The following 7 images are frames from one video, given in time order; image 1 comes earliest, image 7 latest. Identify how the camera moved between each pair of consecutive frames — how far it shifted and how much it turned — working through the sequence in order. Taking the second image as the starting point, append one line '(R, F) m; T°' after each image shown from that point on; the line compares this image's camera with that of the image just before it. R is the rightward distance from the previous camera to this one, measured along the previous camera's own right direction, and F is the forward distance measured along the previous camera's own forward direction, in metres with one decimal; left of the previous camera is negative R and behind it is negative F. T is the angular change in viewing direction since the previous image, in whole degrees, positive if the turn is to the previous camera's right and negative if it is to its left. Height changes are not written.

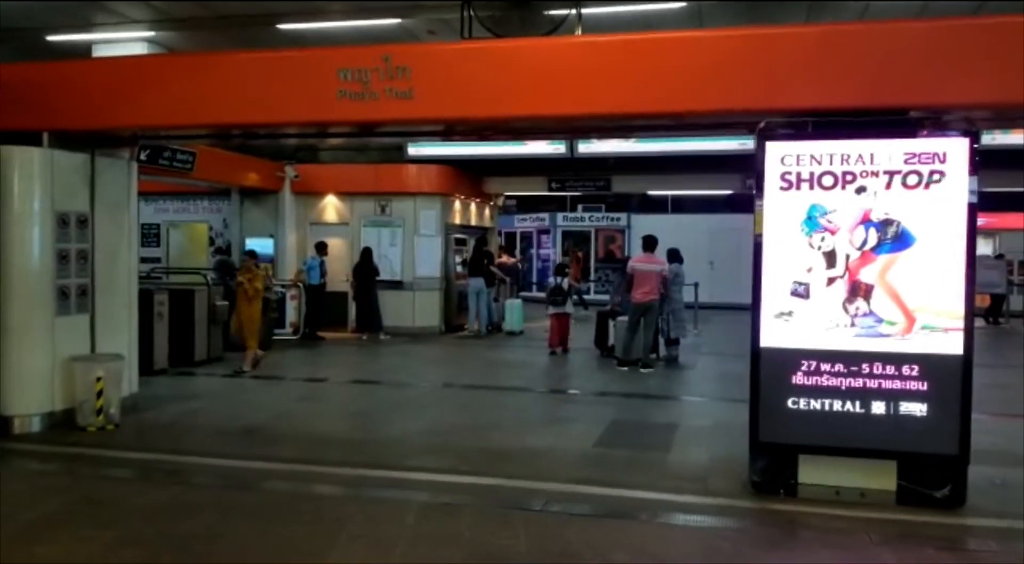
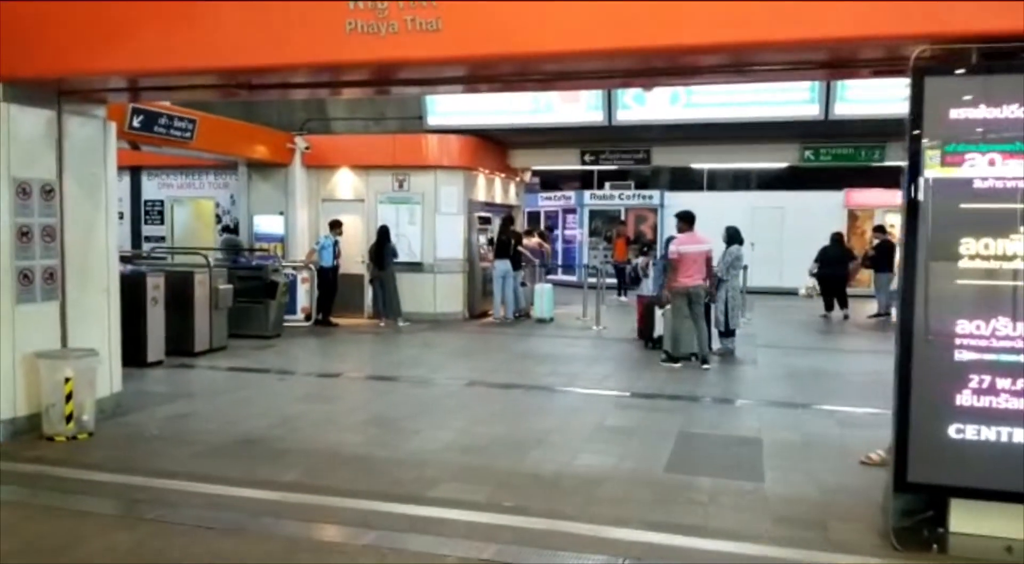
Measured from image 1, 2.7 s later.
(-0.3, +1.4) m; -1°
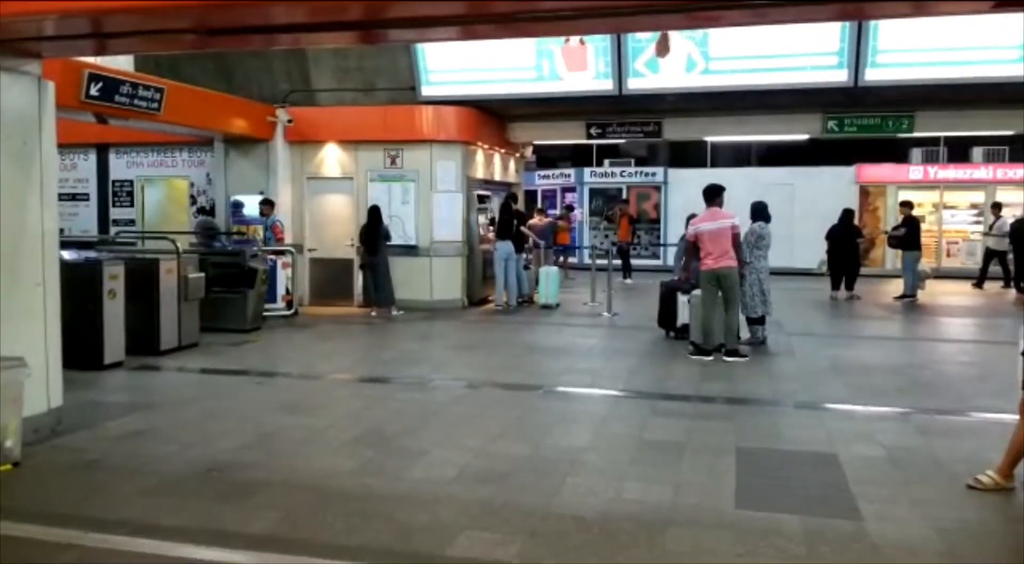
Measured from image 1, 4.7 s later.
(-0.2, +1.3) m; +1°
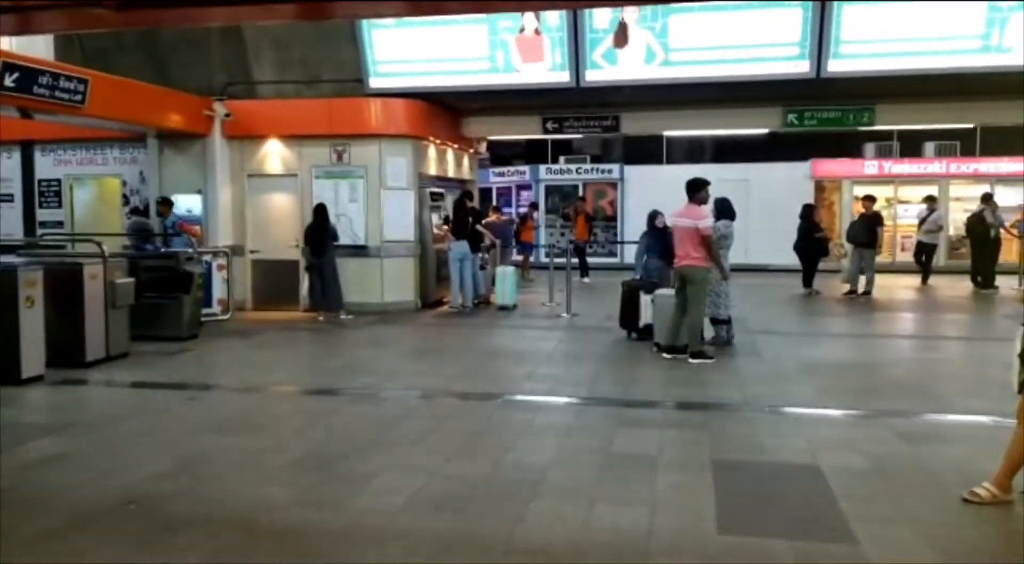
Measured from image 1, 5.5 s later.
(0.0, +0.5) m; +3°
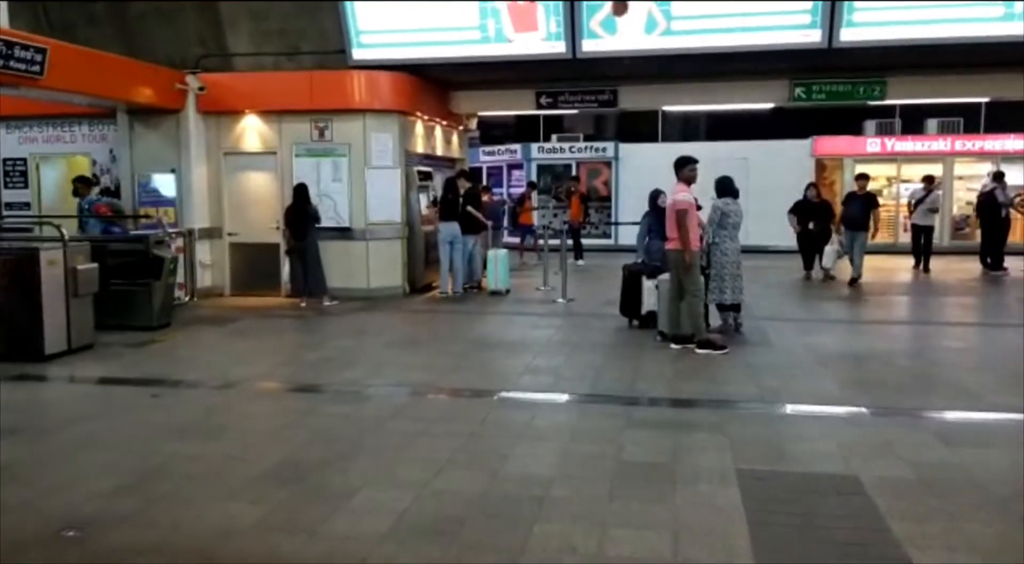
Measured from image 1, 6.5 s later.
(0.0, +0.7) m; +1°
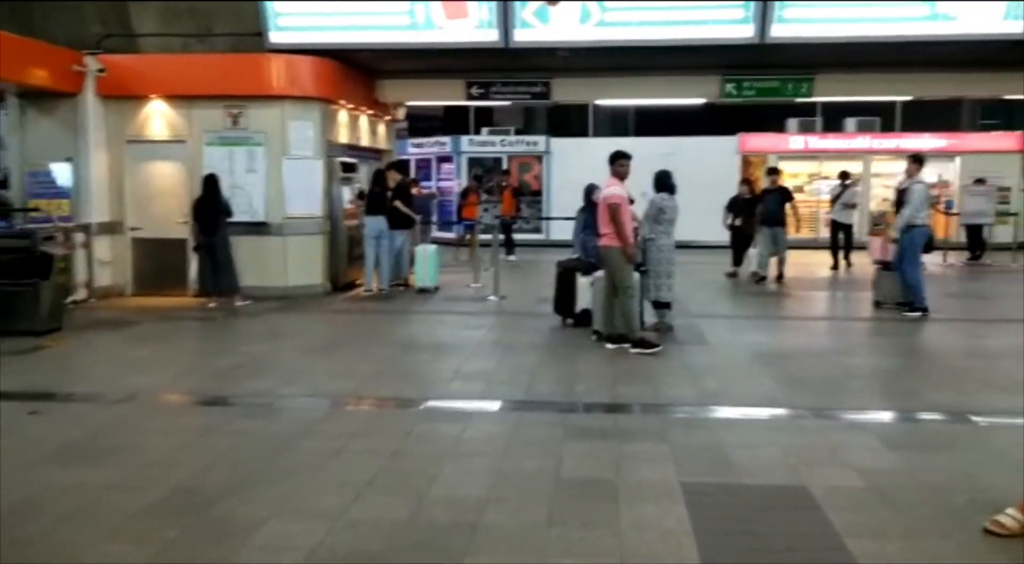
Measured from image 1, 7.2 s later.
(0.0, +0.5) m; +5°
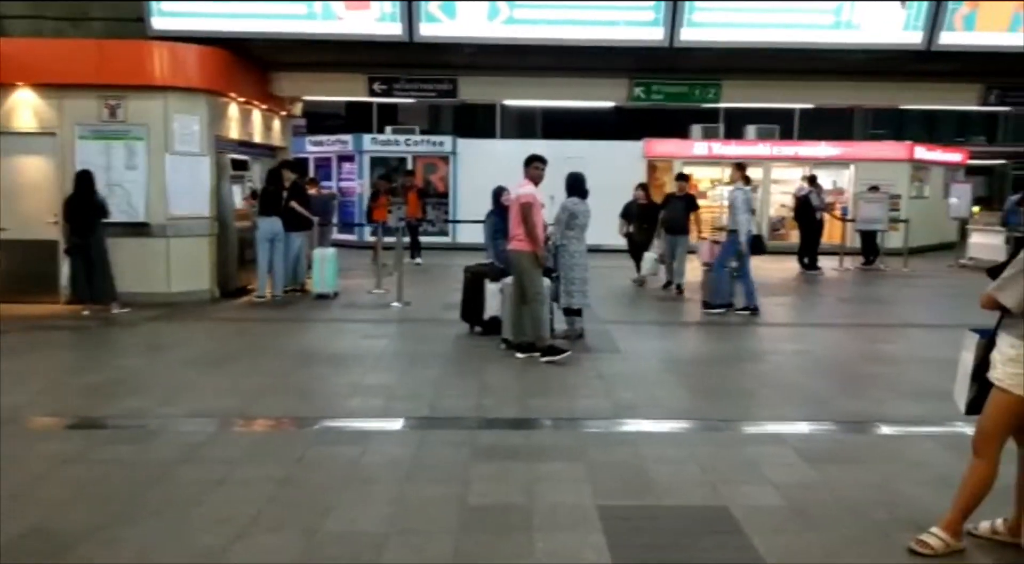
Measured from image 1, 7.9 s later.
(0.0, +0.4) m; +6°
